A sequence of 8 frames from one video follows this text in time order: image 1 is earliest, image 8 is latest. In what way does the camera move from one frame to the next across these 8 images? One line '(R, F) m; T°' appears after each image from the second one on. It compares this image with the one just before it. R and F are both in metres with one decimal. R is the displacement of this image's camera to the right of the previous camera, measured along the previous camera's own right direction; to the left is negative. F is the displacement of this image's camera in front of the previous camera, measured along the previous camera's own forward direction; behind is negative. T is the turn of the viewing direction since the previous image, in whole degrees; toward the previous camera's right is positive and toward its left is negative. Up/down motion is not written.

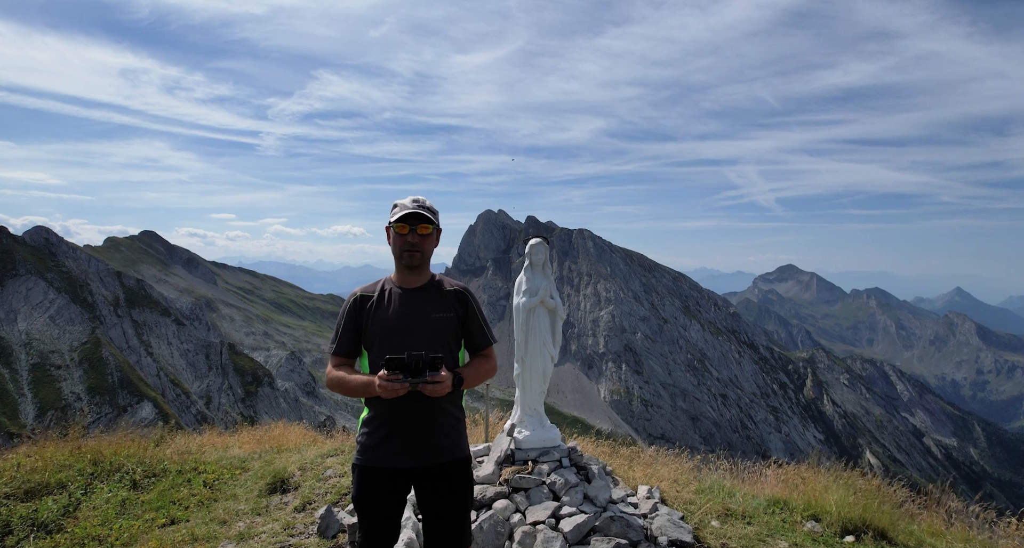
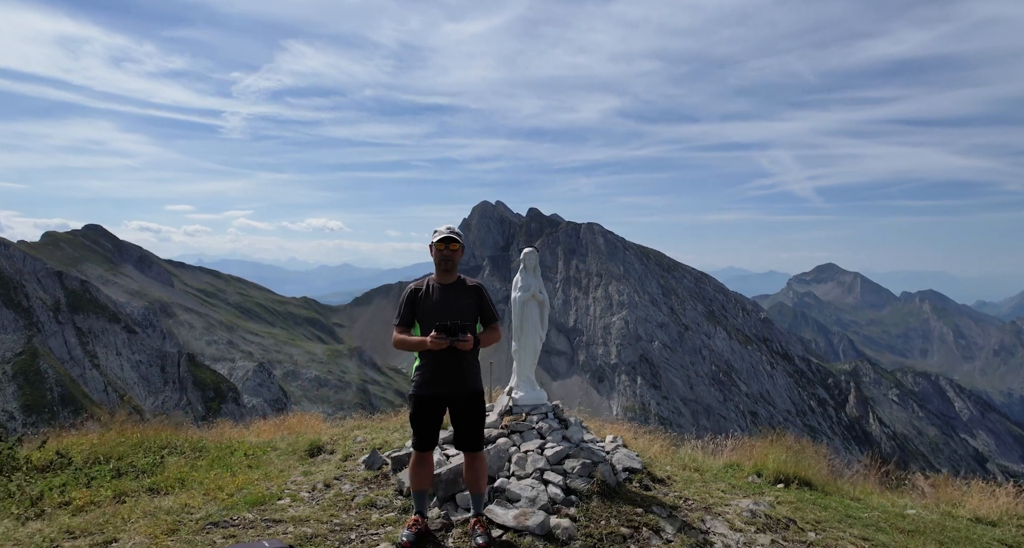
(+0.1, +19.6) m; 0°
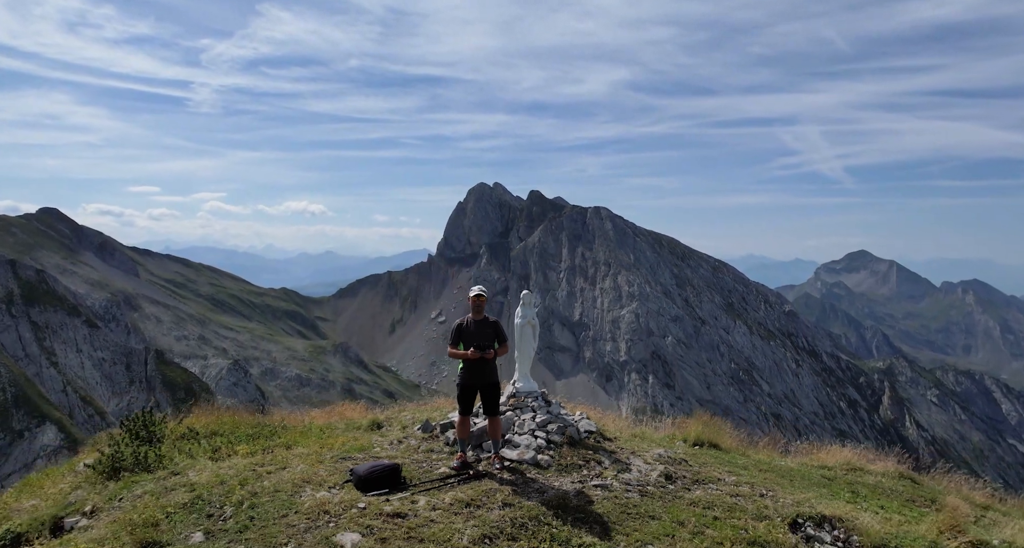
(+0.3, +12.4) m; 0°
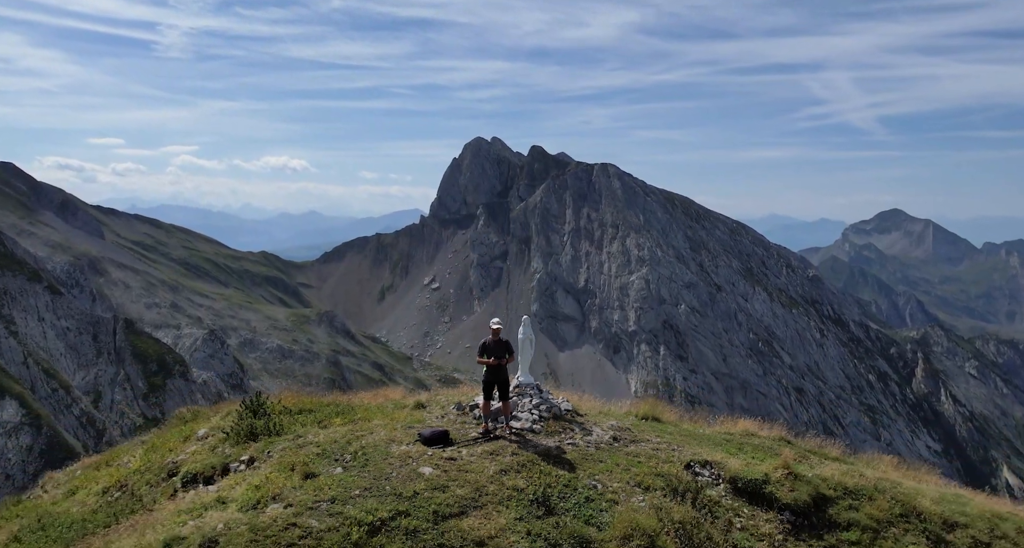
(+0.4, +10.3) m; 0°
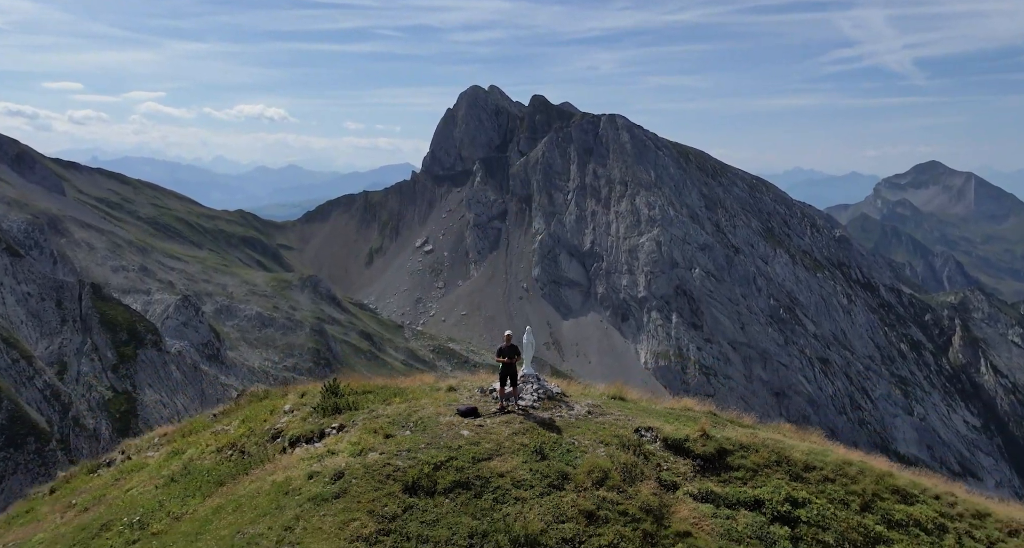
(+0.4, +9.6) m; 0°
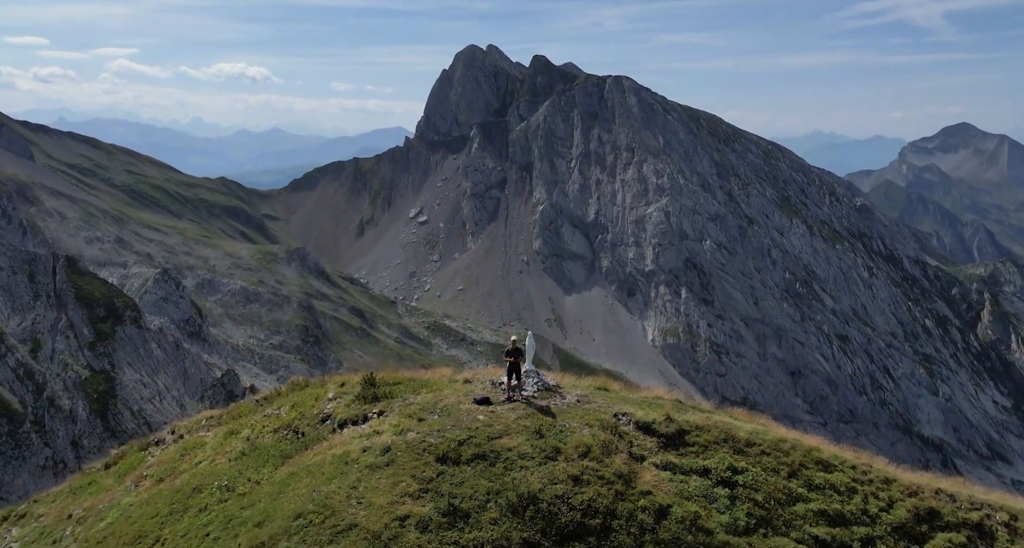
(+0.2, +6.3) m; 0°
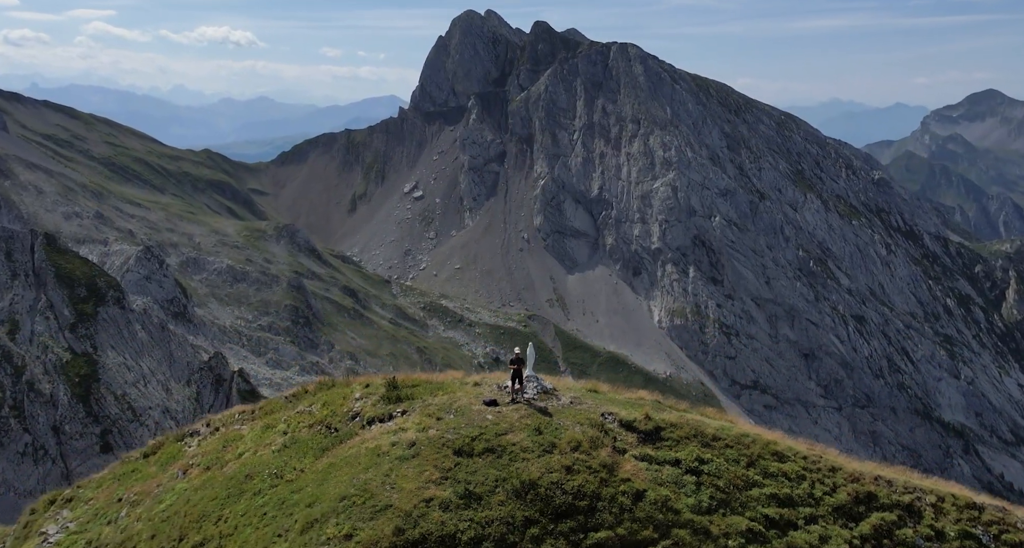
(+0.3, +4.8) m; 0°
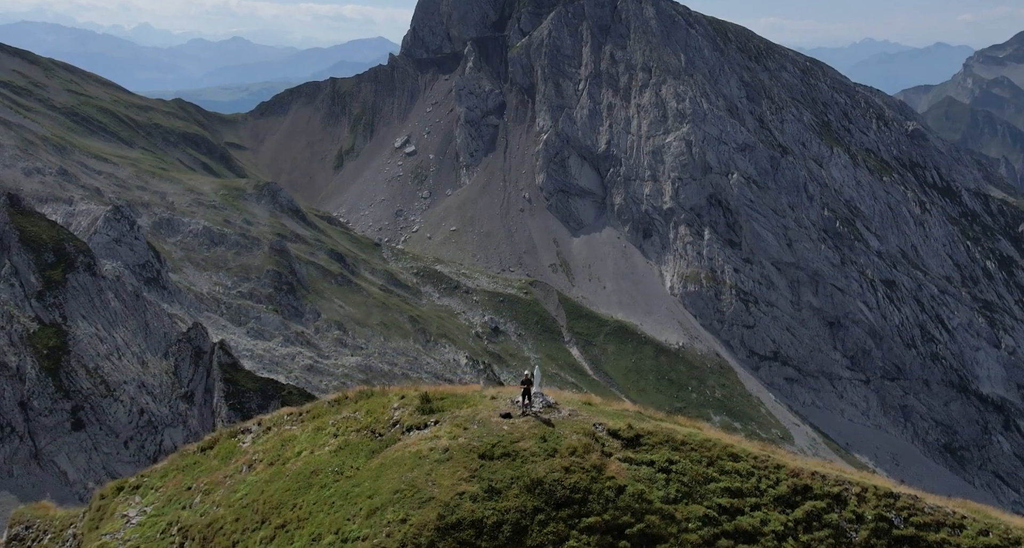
(+0.3, +7.6) m; 0°
